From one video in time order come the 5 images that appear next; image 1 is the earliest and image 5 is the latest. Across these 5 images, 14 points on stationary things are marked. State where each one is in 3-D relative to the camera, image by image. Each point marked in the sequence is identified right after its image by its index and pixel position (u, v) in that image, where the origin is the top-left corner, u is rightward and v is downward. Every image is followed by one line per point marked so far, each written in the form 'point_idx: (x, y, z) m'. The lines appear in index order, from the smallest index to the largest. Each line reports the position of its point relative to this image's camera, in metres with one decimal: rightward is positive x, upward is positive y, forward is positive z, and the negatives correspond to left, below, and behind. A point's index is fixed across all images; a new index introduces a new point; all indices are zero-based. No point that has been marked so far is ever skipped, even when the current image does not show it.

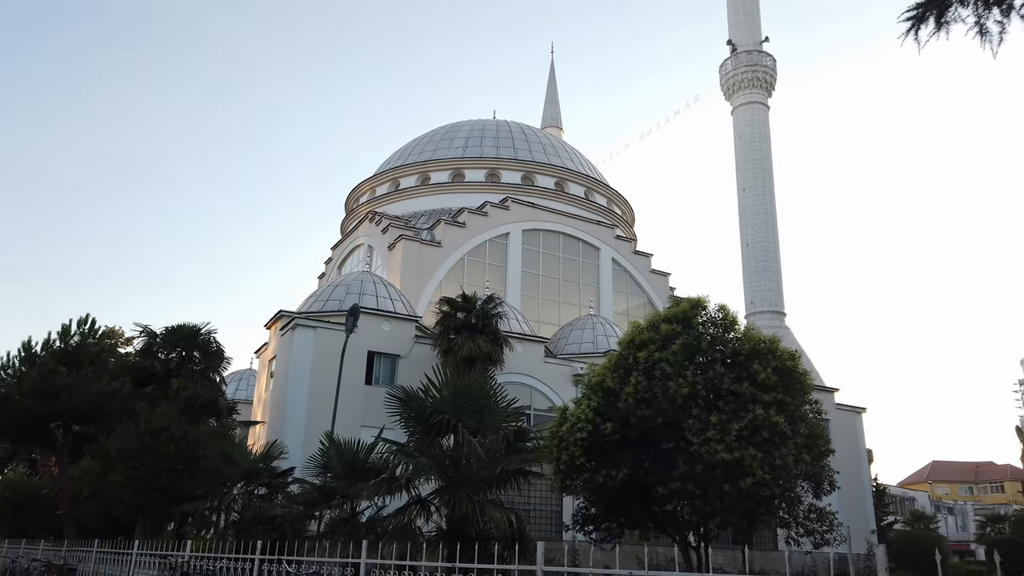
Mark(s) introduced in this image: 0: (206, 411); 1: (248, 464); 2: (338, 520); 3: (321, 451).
0: (-7.9, -3.2, +19.7) m
1: (-5.4, -3.6, +15.6) m
2: (-2.6, -3.5, +11.3) m
3: (-3.1, -2.6, +12.2) m
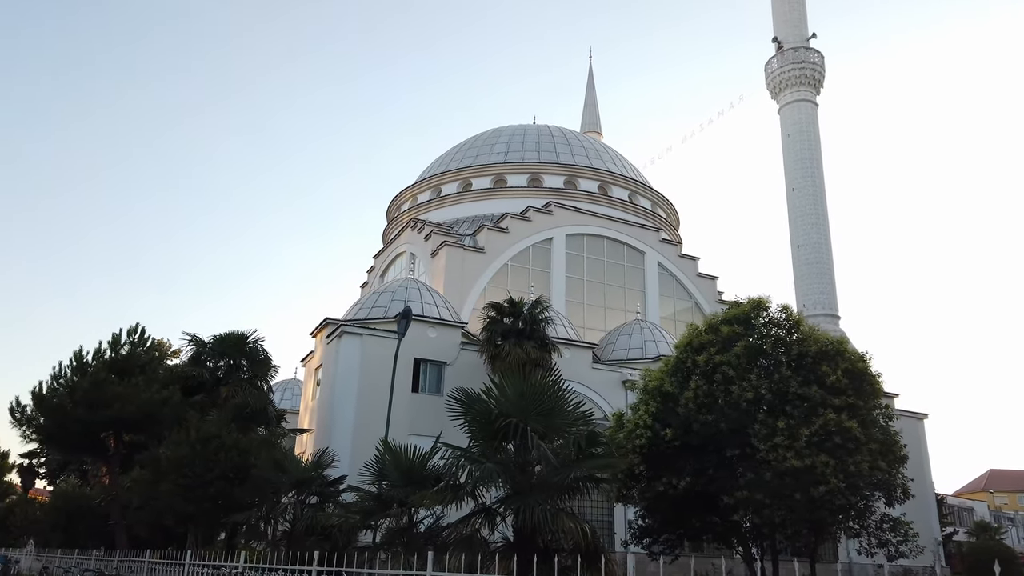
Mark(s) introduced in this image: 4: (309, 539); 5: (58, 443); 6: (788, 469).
0: (-6.6, -3.4, +19.5) m
1: (-4.3, -3.7, +15.3) m
2: (-1.6, -3.5, +10.8) m
3: (-2.1, -2.7, +11.8) m
4: (-3.9, -4.9, +14.6) m
5: (-12.0, -4.1, +19.9) m
6: (+5.2, -3.4, +14.3) m
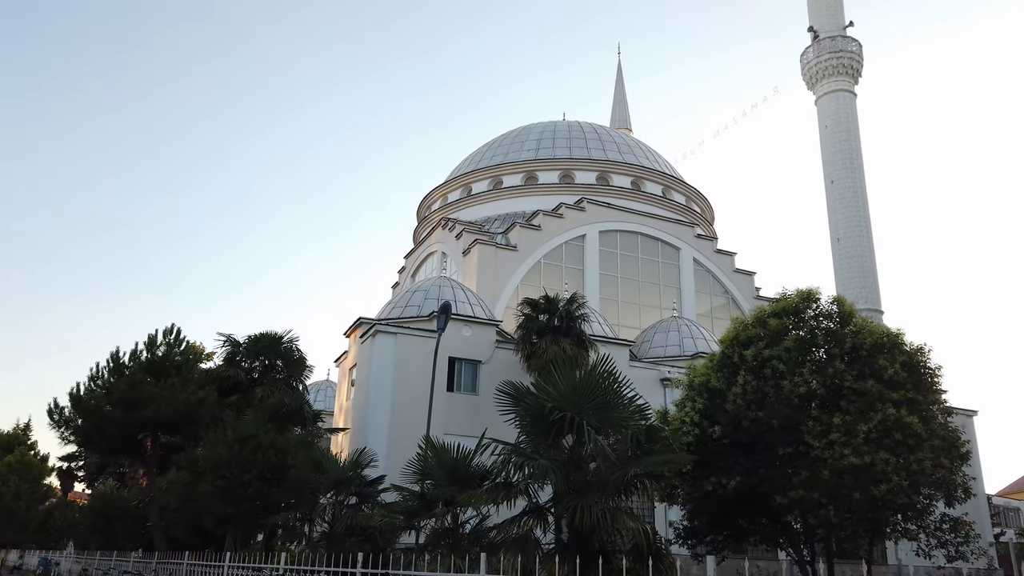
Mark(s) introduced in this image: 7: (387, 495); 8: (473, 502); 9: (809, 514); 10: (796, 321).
0: (-5.6, -3.3, +19.3) m
1: (-3.4, -3.7, +15.0) m
2: (-1.0, -3.4, +10.4) m
3: (-1.4, -2.6, +11.5) m
4: (-3.1, -4.8, +14.2) m
5: (-10.9, -4.1, +19.8) m
6: (+6.0, -3.2, +13.6) m
7: (-3.3, -5.4, +19.9) m
8: (-0.5, -2.7, +9.6) m
9: (+5.4, -4.1, +13.9) m
10: (+6.0, -0.7, +15.9) m
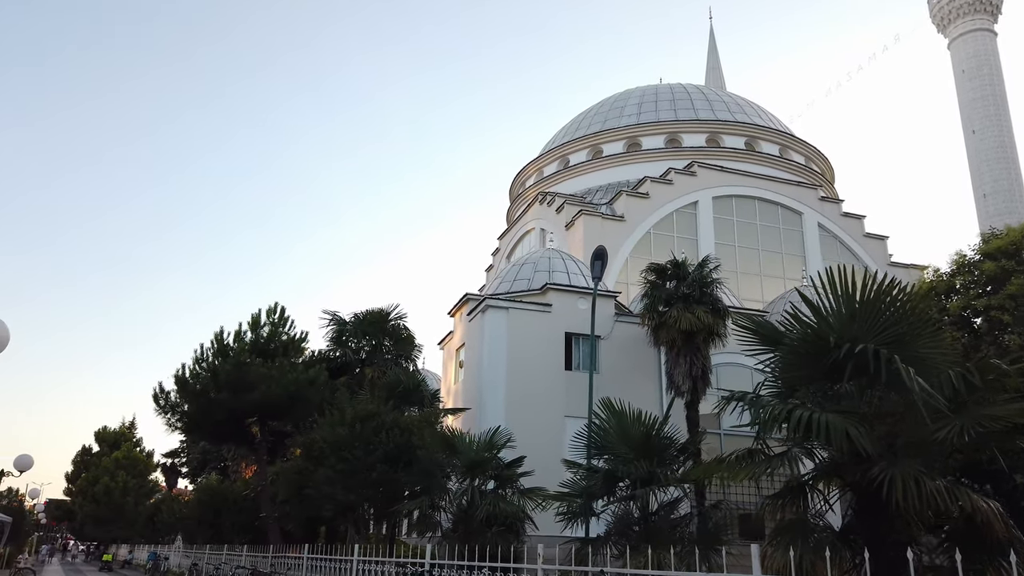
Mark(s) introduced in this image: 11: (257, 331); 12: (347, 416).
0: (-2.4, -2.6, +17.6) m
1: (-0.7, -2.9, +13.1) m
2: (+1.3, -2.5, +8.3) m
3: (+0.9, -1.7, +9.3) m
4: (-0.3, -4.0, +12.3) m
5: (-7.7, -3.5, +18.6) m
6: (+8.6, -2.1, +10.8) m
7: (0.0, -4.6, +17.9) m
8: (+1.7, -1.9, +7.4) m
9: (+8.1, -3.0, +11.1) m
10: (+8.7, +0.4, +13.0) m
11: (-6.6, -1.1, +19.7) m
12: (-3.2, -2.5, +14.9) m
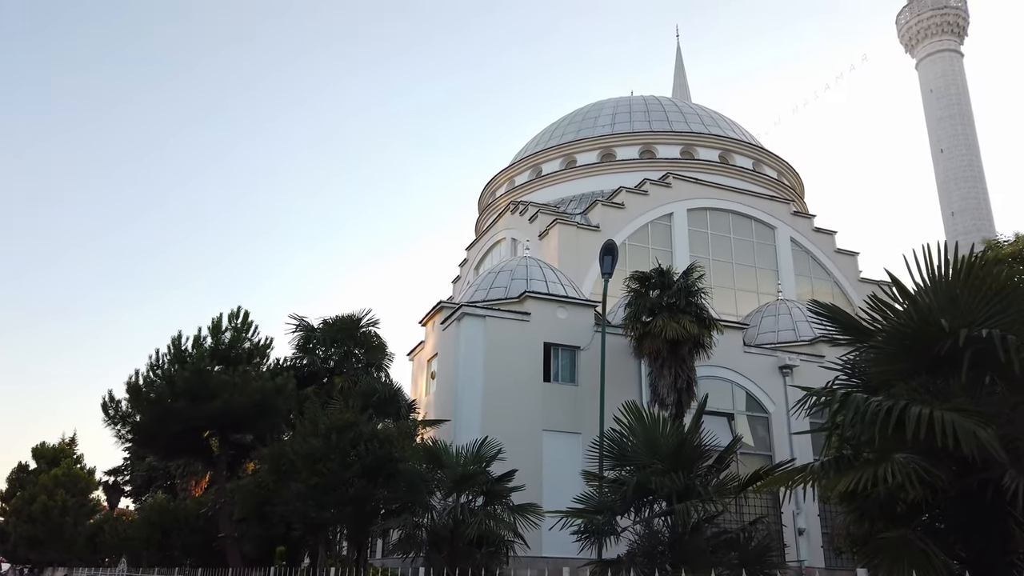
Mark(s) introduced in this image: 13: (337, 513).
0: (-2.8, -2.6, +16.4) m
1: (-0.8, -2.8, +12.0) m
2: (+1.5, -2.4, +7.4) m
3: (+1.0, -1.6, +8.4) m
4: (-0.4, -4.0, +11.3) m
5: (-8.1, -3.5, +17.2) m
6: (+8.6, -2.2, +10.3) m
7: (-0.5, -4.7, +16.9) m
8: (+1.9, -1.8, +6.5) m
9: (+8.0, -3.1, +10.5) m
10: (+8.6, +0.3, +12.6) m
11: (-7.1, -1.2, +18.3) m
12: (-3.5, -2.5, +13.7) m
13: (-3.1, -3.9, +13.3) m
